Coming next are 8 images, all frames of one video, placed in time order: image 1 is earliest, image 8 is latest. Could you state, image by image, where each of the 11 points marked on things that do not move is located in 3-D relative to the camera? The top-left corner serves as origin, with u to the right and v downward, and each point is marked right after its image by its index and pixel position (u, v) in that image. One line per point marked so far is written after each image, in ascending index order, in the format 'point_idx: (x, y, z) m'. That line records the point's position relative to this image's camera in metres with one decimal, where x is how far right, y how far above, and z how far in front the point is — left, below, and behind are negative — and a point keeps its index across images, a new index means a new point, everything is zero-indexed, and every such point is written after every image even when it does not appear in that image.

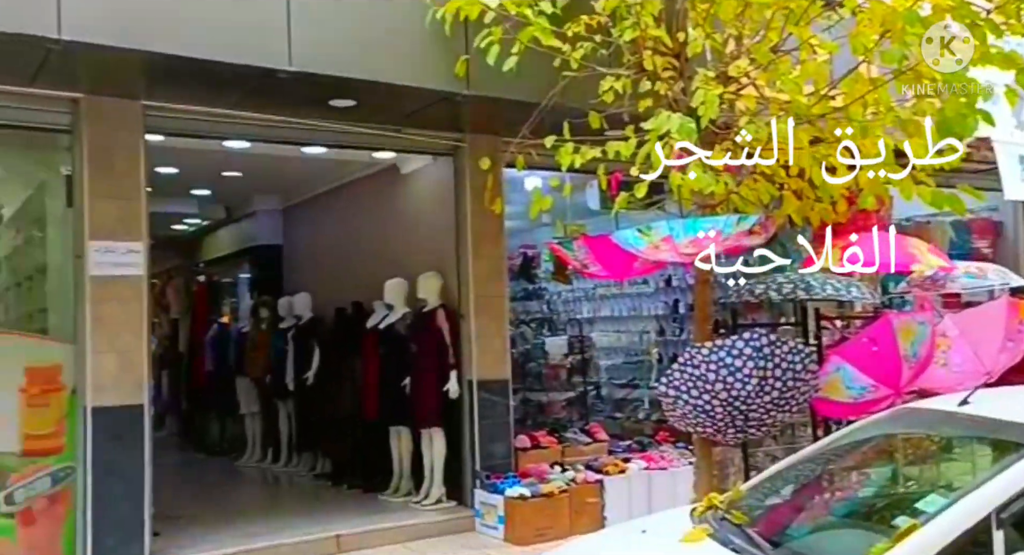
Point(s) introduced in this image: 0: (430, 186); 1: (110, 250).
0: (-0.7, +0.7, +7.5) m
1: (-2.3, +0.2, +5.6) m
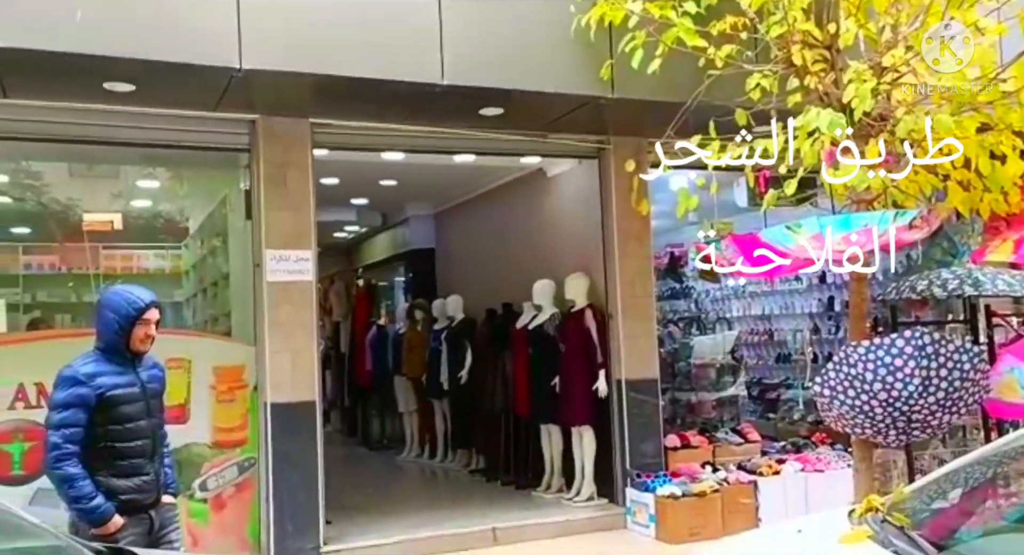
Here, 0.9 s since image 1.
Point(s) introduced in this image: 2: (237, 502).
0: (+0.5, +0.7, +7.7) m
1: (-1.4, +0.1, +6.0) m
2: (-1.7, -1.4, +6.0) m
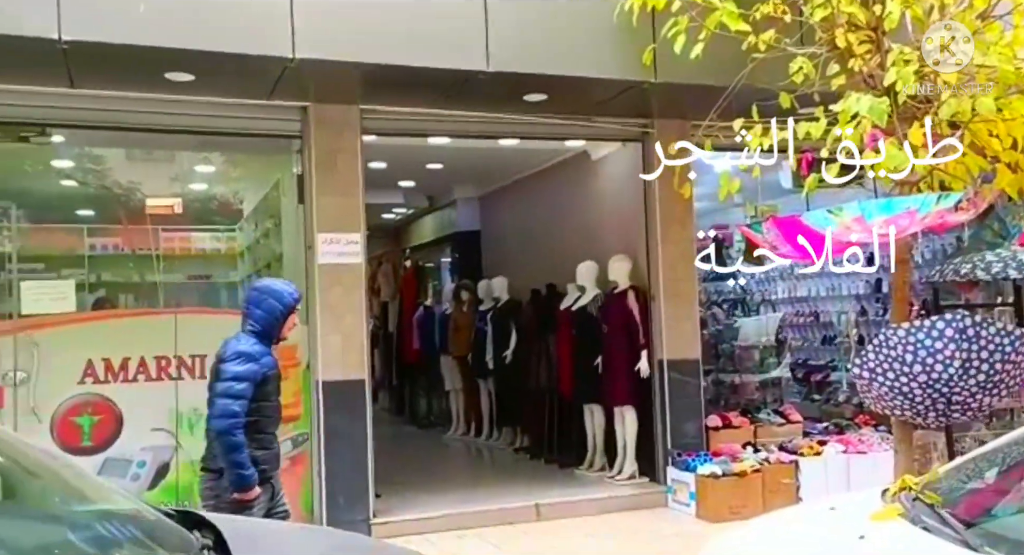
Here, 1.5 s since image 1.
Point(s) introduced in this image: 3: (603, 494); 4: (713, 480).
0: (+0.9, +0.9, +7.8) m
1: (-1.2, +0.2, +6.2) m
2: (-1.4, -1.3, +6.2) m
3: (+0.7, -1.6, +6.9) m
4: (+1.4, -1.4, +6.5) m
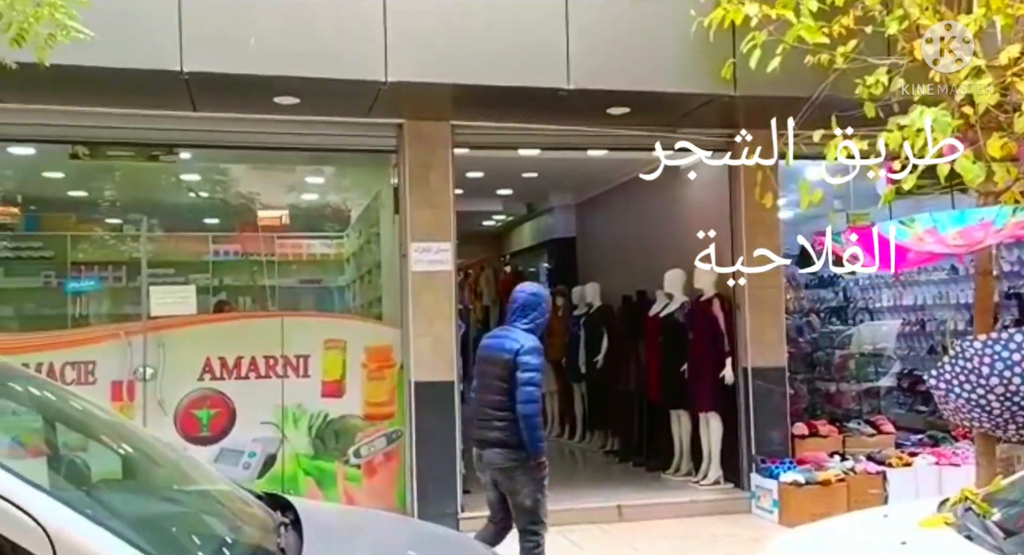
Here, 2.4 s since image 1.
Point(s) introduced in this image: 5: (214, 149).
0: (+1.6, +0.8, +7.9) m
1: (-0.6, +0.2, +6.6) m
2: (-0.9, -1.3, +6.6) m
3: (+1.3, -1.6, +7.1) m
4: (+1.9, -1.4, +6.5) m
5: (-2.1, +0.9, +6.6) m
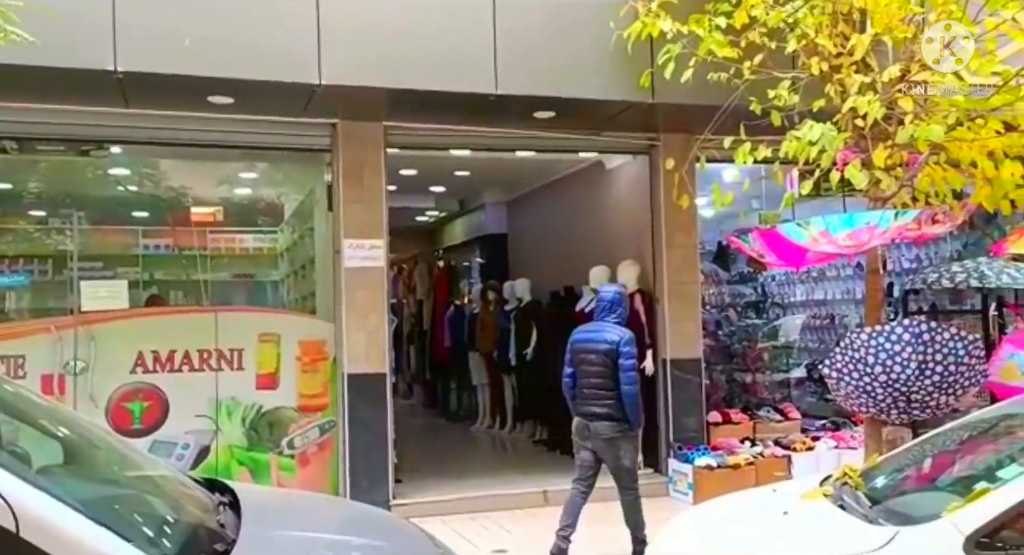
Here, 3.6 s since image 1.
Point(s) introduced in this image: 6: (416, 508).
0: (+1.0, +0.8, +8.3) m
1: (-1.1, +0.2, +6.8) m
2: (-1.4, -1.3, +6.9) m
3: (+0.7, -1.6, +7.4) m
4: (+1.4, -1.4, +6.9) m
5: (-2.6, +0.9, +6.7) m
6: (-0.7, -1.6, +6.8) m
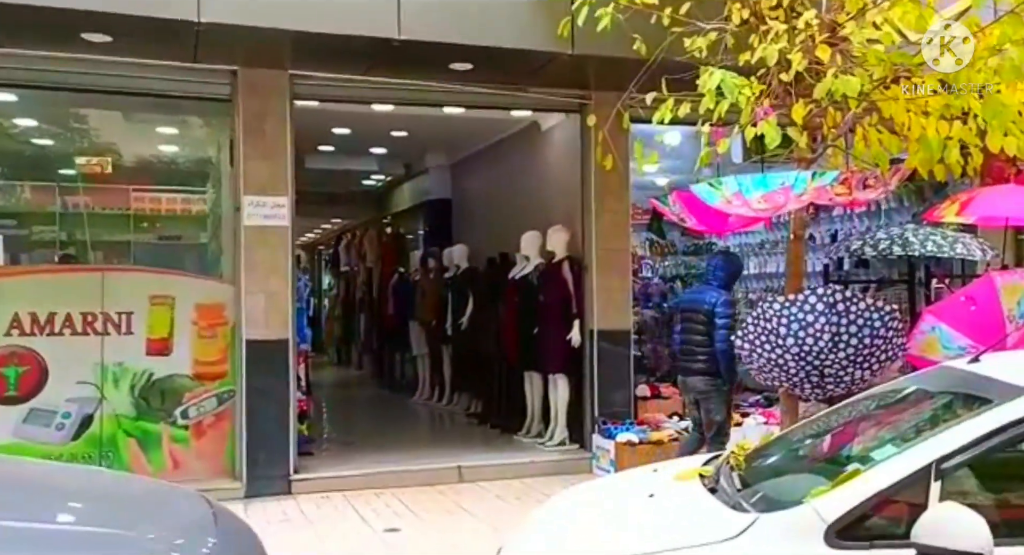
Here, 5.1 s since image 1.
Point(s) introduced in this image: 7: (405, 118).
0: (+0.4, +1.1, +7.8) m
1: (-1.7, +0.5, +6.4) m
2: (-2.0, -1.0, +6.4) m
3: (+0.1, -1.3, +7.1) m
4: (+0.8, -1.2, +6.6) m
5: (-3.1, +1.2, +6.2) m
6: (-1.3, -1.4, +6.4) m
7: (-0.9, +1.4, +8.5) m
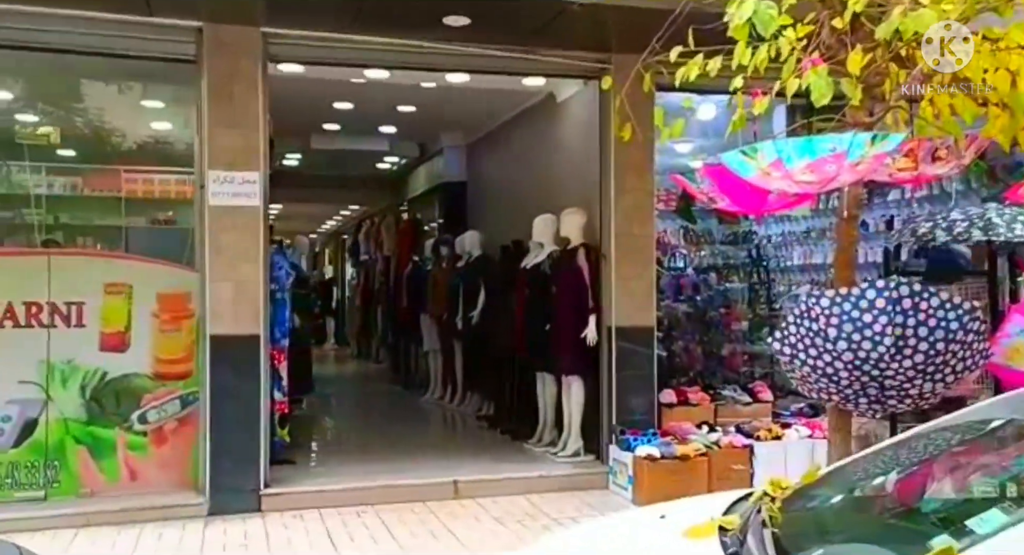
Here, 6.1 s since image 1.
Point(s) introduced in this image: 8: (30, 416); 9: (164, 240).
0: (+0.5, +1.2, +6.9) m
1: (-1.7, +0.6, +5.6) m
2: (-2.0, -1.0, +5.7) m
3: (+0.2, -1.3, +6.2) m
4: (+0.8, -1.1, +5.7) m
5: (-3.1, +1.3, +5.5) m
6: (-1.3, -1.3, +5.6) m
7: (-0.8, +1.5, +7.7) m
8: (-2.8, -0.8, +5.5) m
9: (-2.2, +0.2, +5.8) m
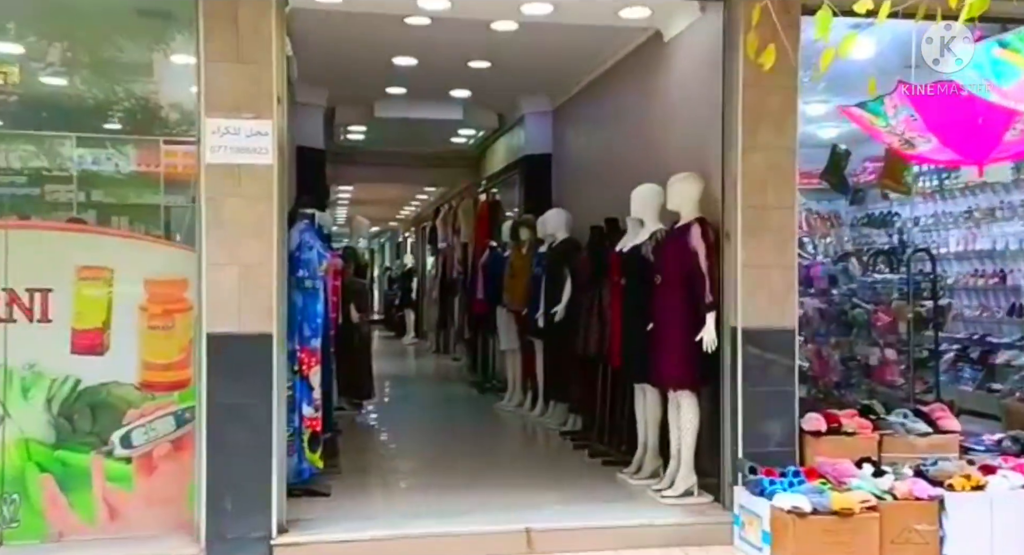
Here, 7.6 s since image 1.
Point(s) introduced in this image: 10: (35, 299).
0: (+1.1, +1.3, +5.4) m
1: (-1.2, +0.7, +4.2) m
2: (-1.6, -0.9, +4.4) m
3: (+0.6, -1.2, +4.7) m
4: (+1.2, -1.0, +4.1) m
5: (-2.7, +1.4, +4.3) m
6: (-0.9, -1.2, +4.3) m
7: (-0.2, +1.6, +6.3) m
8: (-2.4, -0.7, +4.3) m
9: (-1.7, +0.3, +4.5) m
10: (-2.2, -0.1, +4.4) m
